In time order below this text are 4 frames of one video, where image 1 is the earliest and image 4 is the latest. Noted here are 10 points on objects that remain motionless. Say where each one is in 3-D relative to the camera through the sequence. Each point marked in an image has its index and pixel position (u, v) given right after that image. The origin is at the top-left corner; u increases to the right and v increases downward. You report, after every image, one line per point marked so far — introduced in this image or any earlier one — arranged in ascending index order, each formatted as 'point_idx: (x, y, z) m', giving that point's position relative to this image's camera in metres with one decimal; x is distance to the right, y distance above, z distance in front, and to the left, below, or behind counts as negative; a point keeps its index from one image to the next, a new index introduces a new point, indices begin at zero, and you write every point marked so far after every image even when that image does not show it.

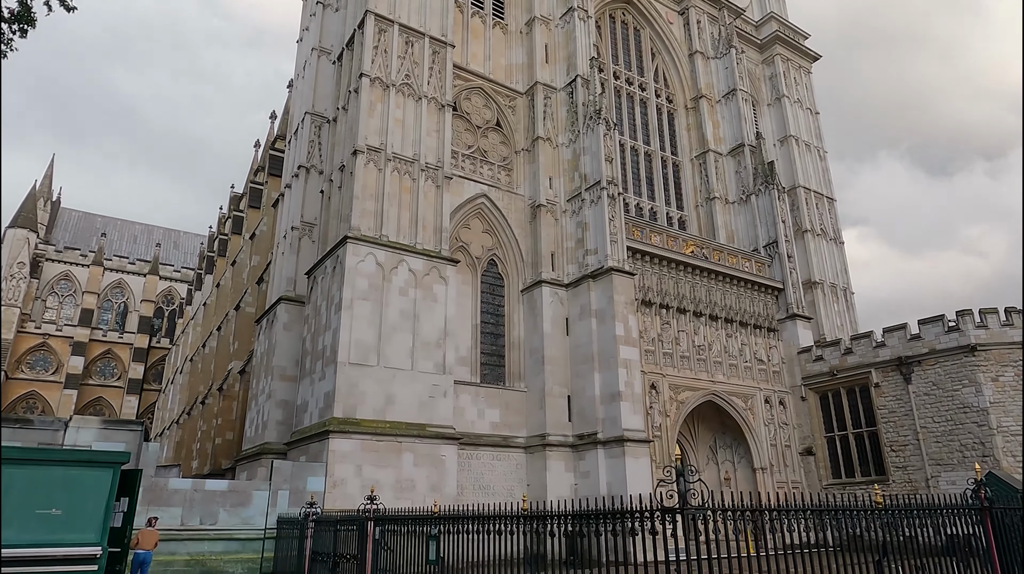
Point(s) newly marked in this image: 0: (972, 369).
0: (+12.1, -2.2, +17.5) m
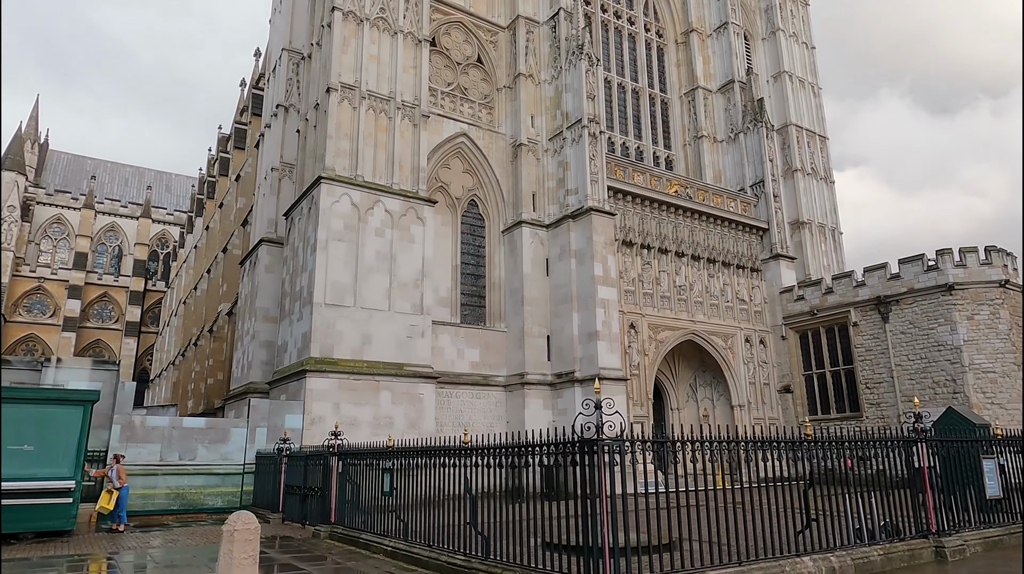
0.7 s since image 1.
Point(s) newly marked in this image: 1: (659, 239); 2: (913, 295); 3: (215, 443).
0: (+11.6, -0.6, +17.6) m
1: (+4.4, +1.4, +20.0) m
2: (+11.1, -0.2, +18.3) m
3: (-5.9, -3.1, +13.2) m
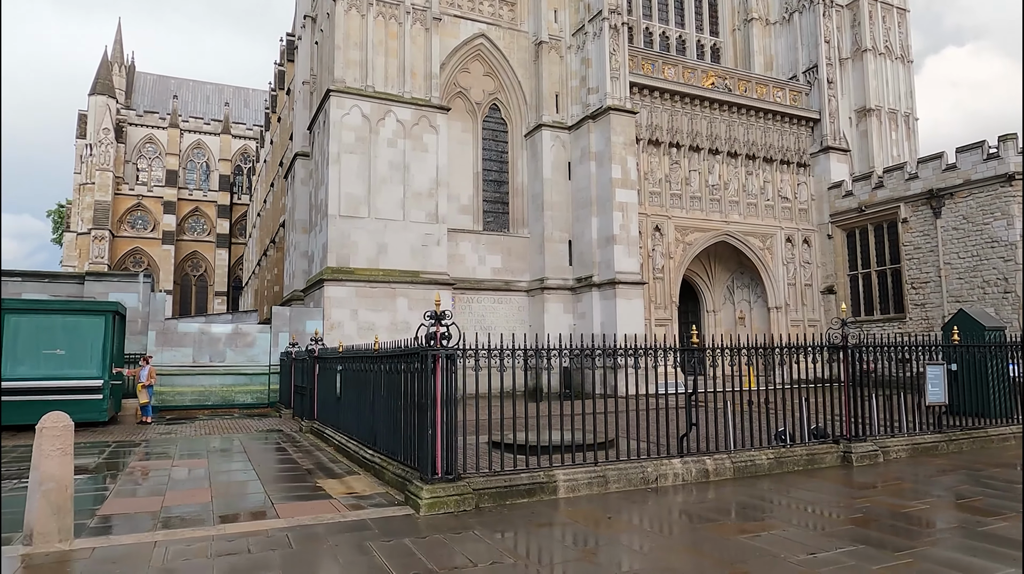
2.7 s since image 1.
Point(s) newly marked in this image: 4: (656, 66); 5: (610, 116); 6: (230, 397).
0: (+12.0, +2.1, +16.0) m
1: (+5.1, +4.3, +19.1) m
2: (+11.6, +2.5, +16.8) m
3: (-5.9, -1.3, +14.5) m
4: (+4.1, +6.4, +18.9) m
5: (+2.5, +4.4, +17.2) m
6: (-6.0, -2.3, +14.2) m
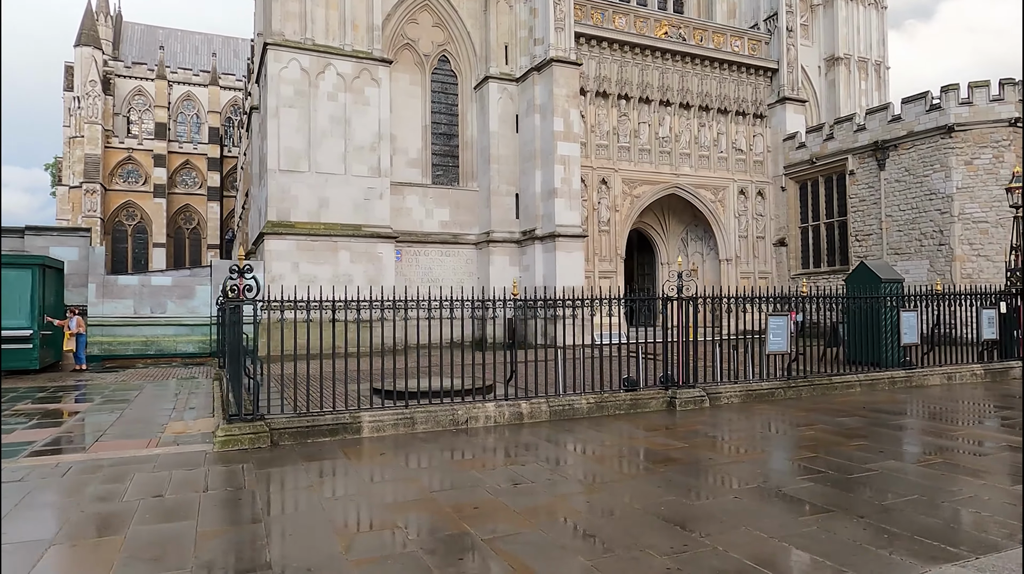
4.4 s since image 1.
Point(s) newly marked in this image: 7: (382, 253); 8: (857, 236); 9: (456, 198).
0: (+10.5, +3.2, +16.0) m
1: (+3.6, +5.7, +18.9) m
2: (+10.1, +3.7, +16.7) m
3: (-7.4, -0.3, +14.9) m
4: (+2.7, +7.7, +18.7) m
5: (+1.1, +5.7, +17.1) m
6: (-7.6, -1.3, +14.7) m
7: (-3.3, +0.9, +16.7) m
8: (+9.5, +1.4, +18.2) m
9: (-1.6, +2.5, +18.6) m
